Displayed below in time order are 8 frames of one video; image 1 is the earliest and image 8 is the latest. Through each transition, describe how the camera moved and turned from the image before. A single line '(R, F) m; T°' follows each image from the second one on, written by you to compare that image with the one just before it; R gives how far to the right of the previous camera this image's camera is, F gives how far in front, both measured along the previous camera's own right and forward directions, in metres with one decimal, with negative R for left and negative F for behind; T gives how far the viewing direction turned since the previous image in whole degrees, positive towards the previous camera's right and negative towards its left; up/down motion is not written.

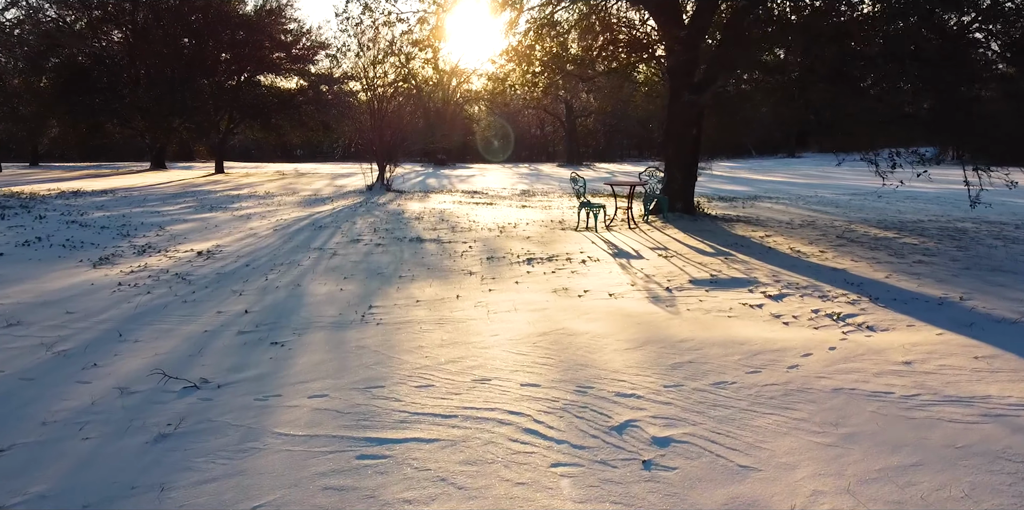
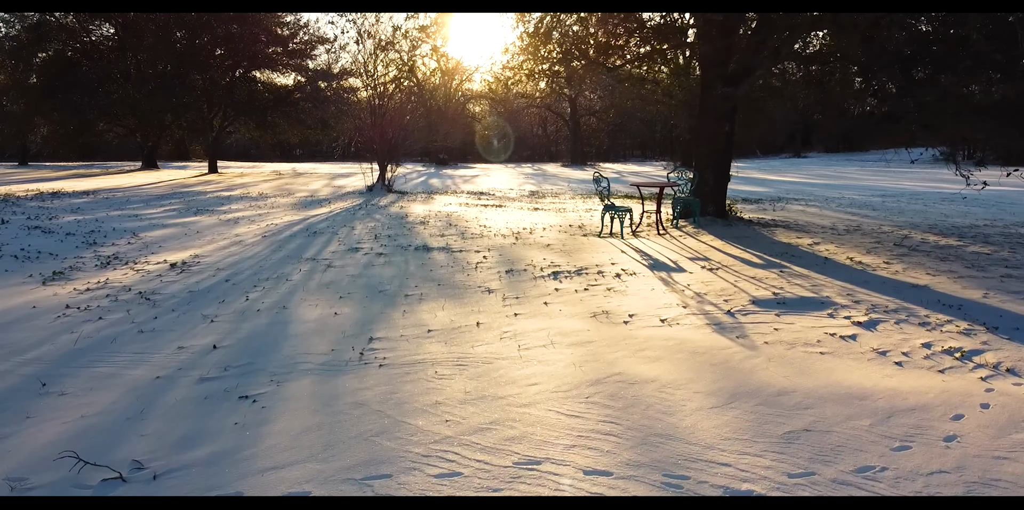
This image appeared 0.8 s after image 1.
(-0.2, +1.2) m; 0°
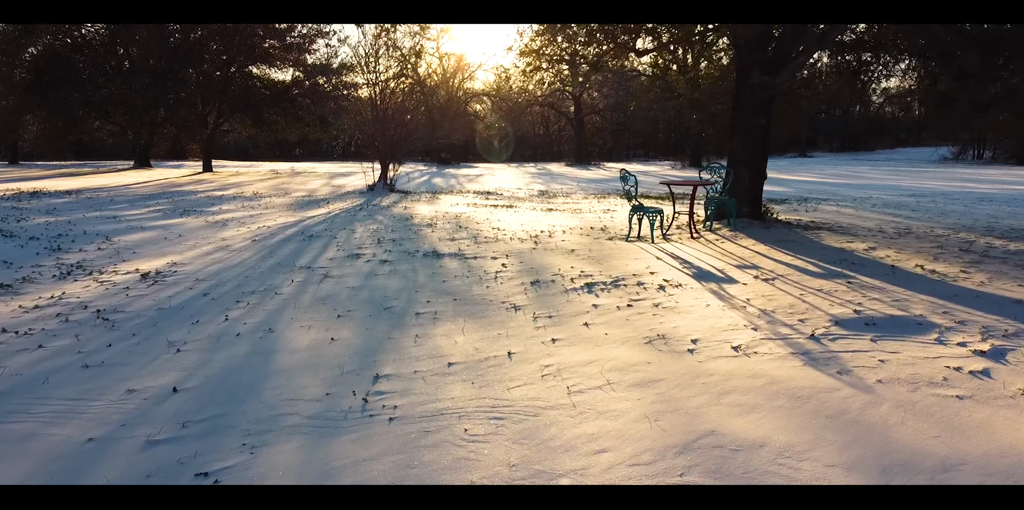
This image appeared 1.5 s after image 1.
(-0.2, +1.1) m; 0°
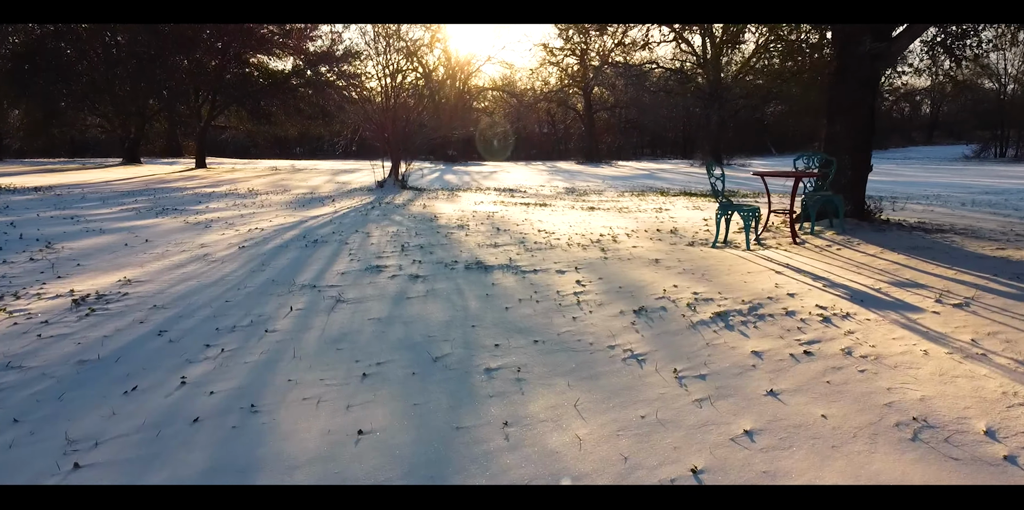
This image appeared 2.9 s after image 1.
(-0.5, +2.0) m; 0°
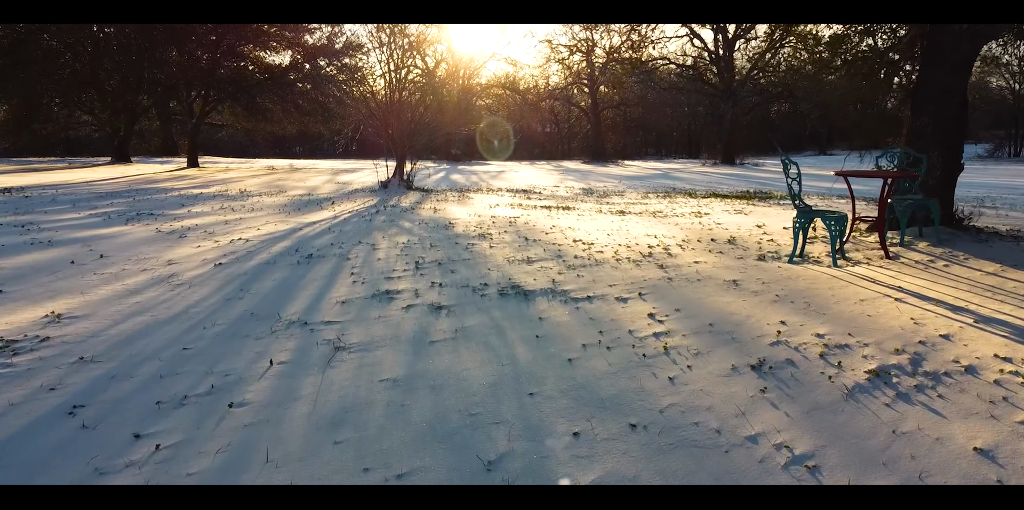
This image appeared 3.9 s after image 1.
(-0.3, +1.3) m; 0°
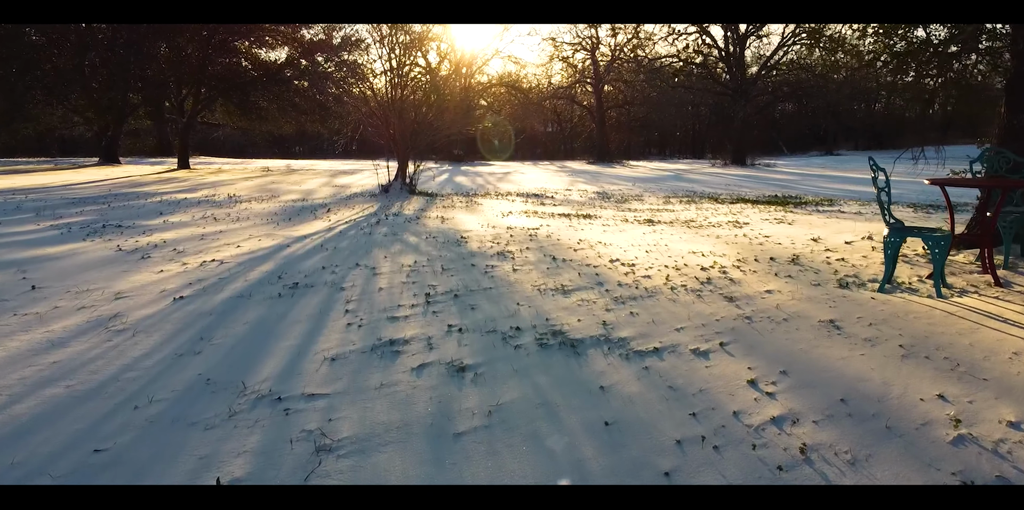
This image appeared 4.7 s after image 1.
(-0.2, +1.2) m; 0°
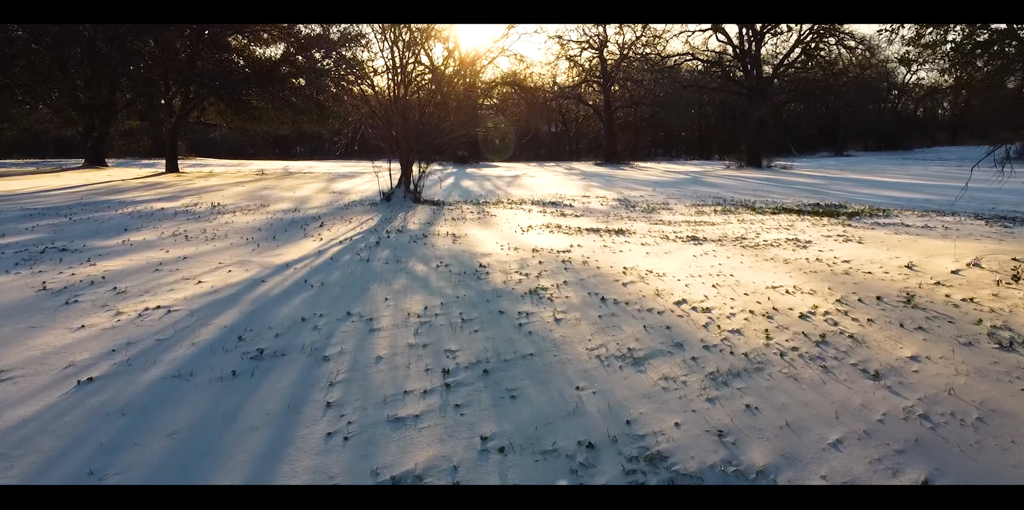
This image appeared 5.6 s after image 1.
(-0.2, +1.4) m; 0°
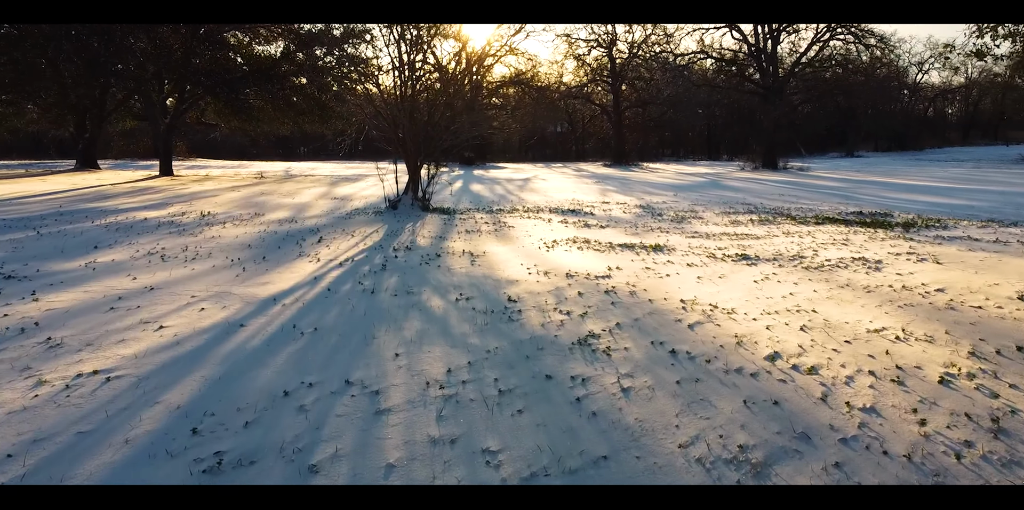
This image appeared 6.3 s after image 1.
(-0.2, +1.1) m; 0°
